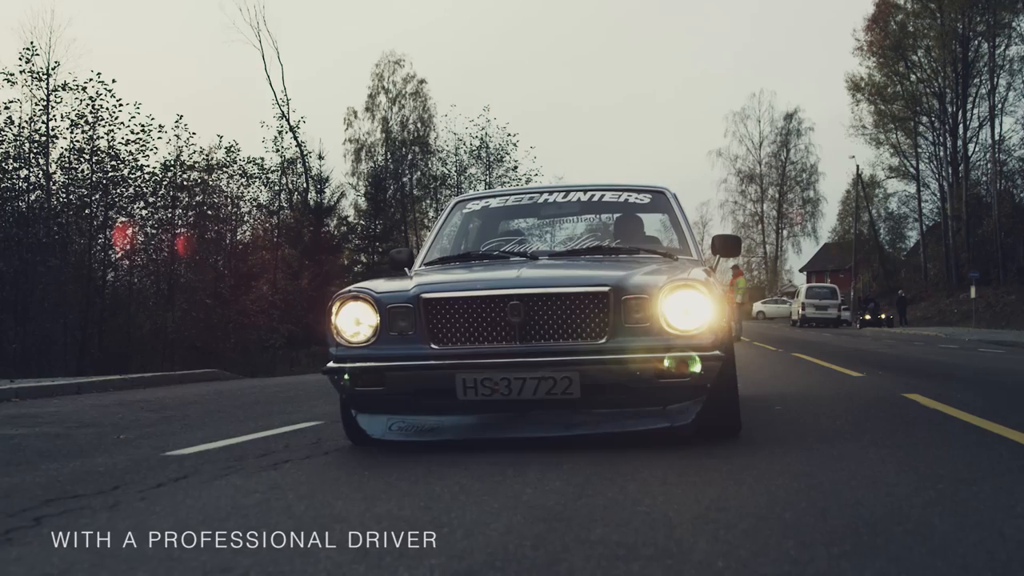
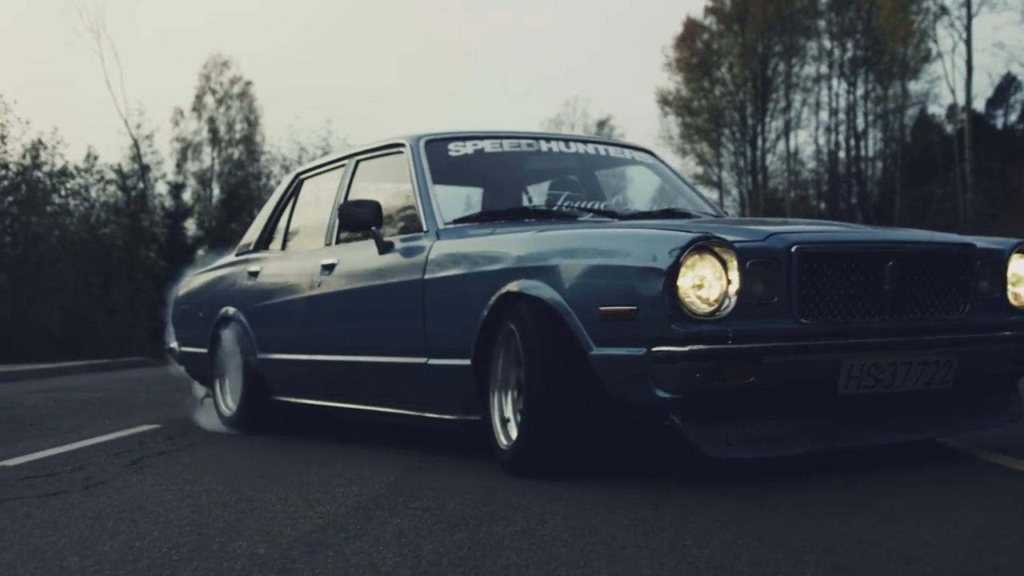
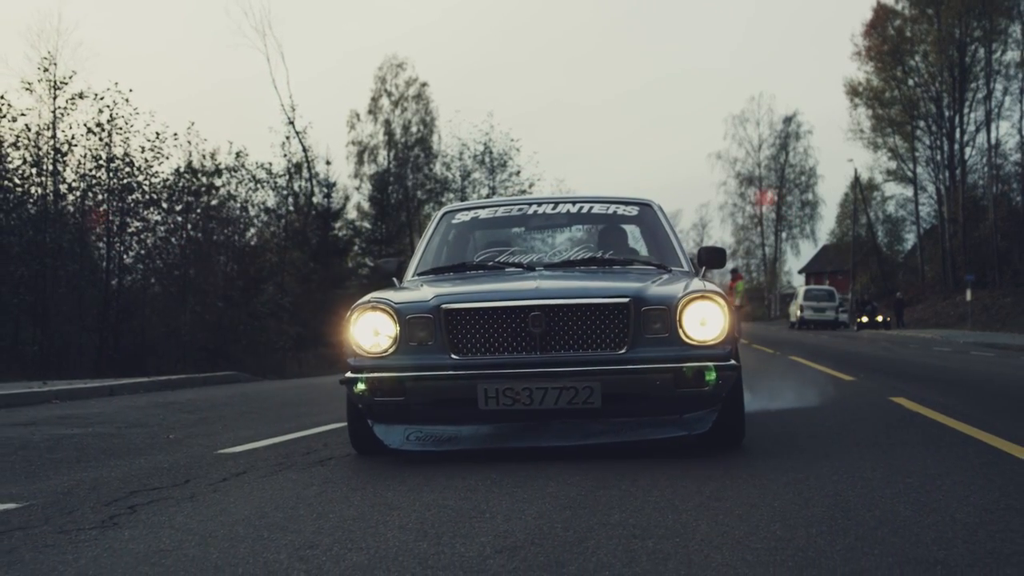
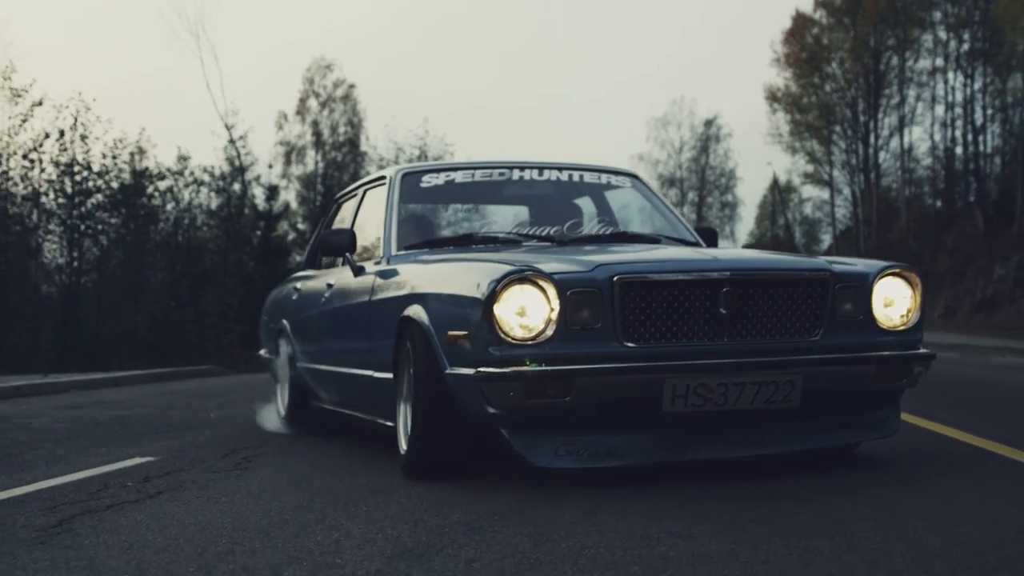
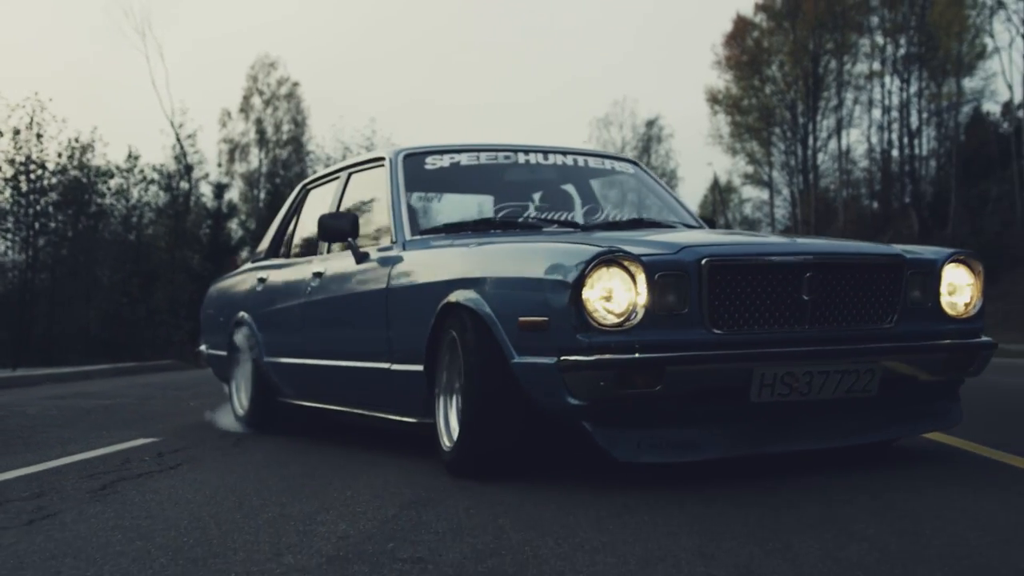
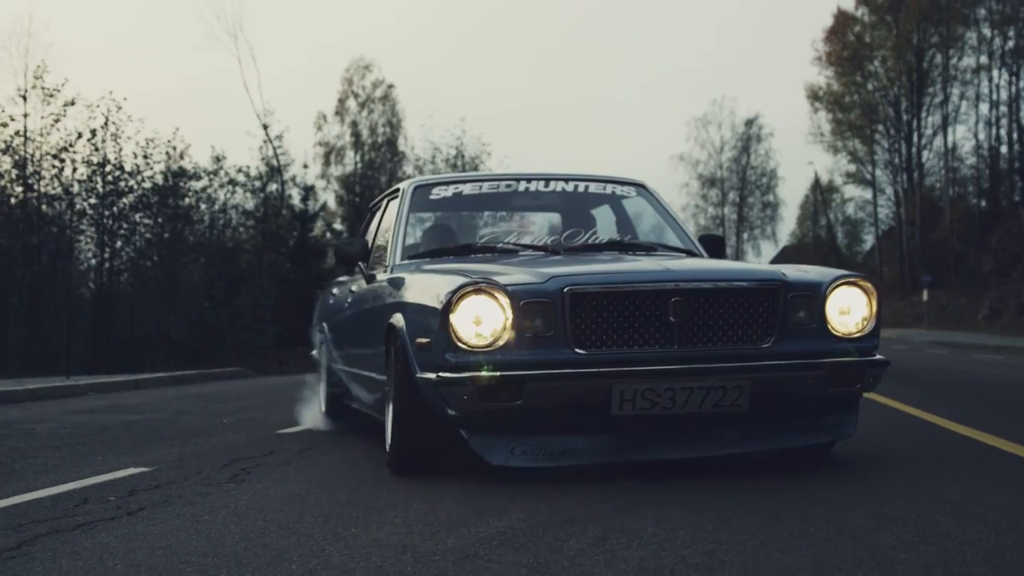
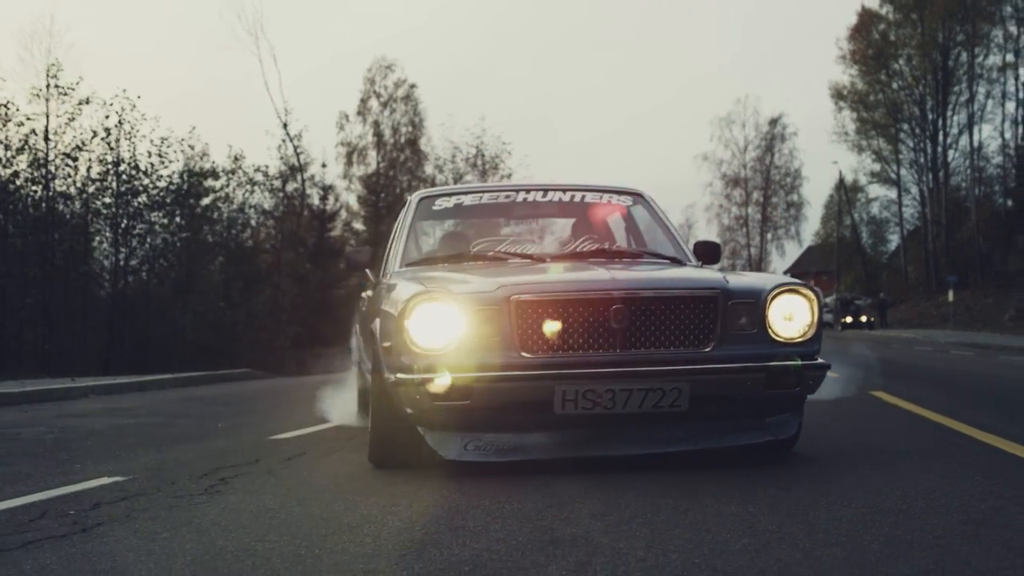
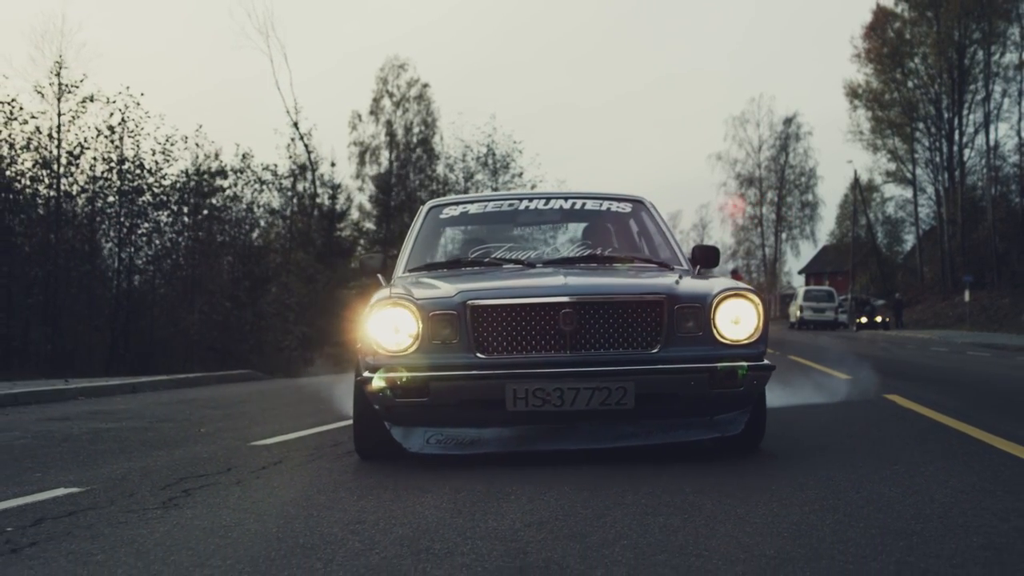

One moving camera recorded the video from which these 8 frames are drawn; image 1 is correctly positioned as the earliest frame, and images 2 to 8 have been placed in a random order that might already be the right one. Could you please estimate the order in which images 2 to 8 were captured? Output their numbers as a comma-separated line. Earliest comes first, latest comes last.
3, 8, 7, 6, 4, 5, 2
